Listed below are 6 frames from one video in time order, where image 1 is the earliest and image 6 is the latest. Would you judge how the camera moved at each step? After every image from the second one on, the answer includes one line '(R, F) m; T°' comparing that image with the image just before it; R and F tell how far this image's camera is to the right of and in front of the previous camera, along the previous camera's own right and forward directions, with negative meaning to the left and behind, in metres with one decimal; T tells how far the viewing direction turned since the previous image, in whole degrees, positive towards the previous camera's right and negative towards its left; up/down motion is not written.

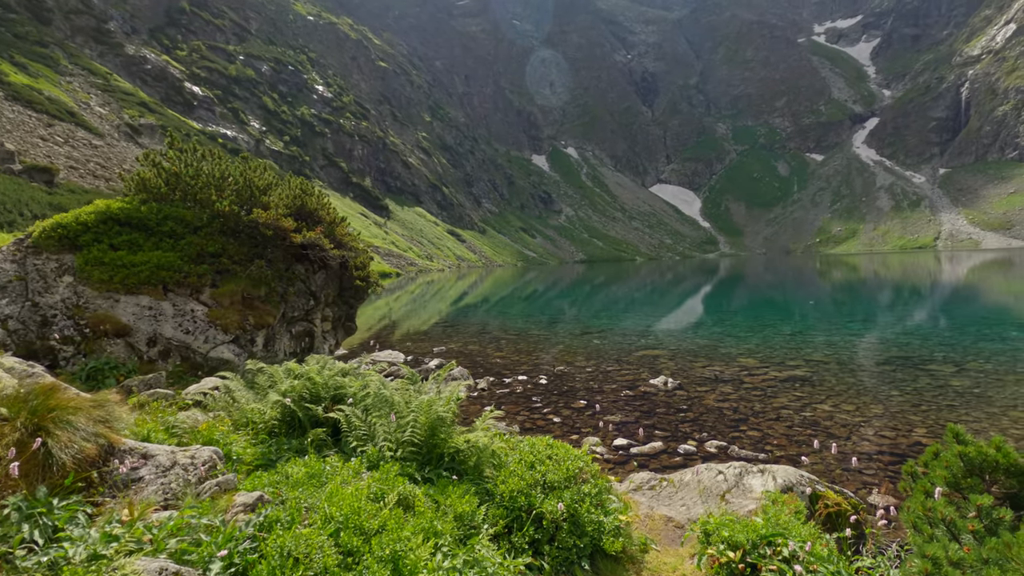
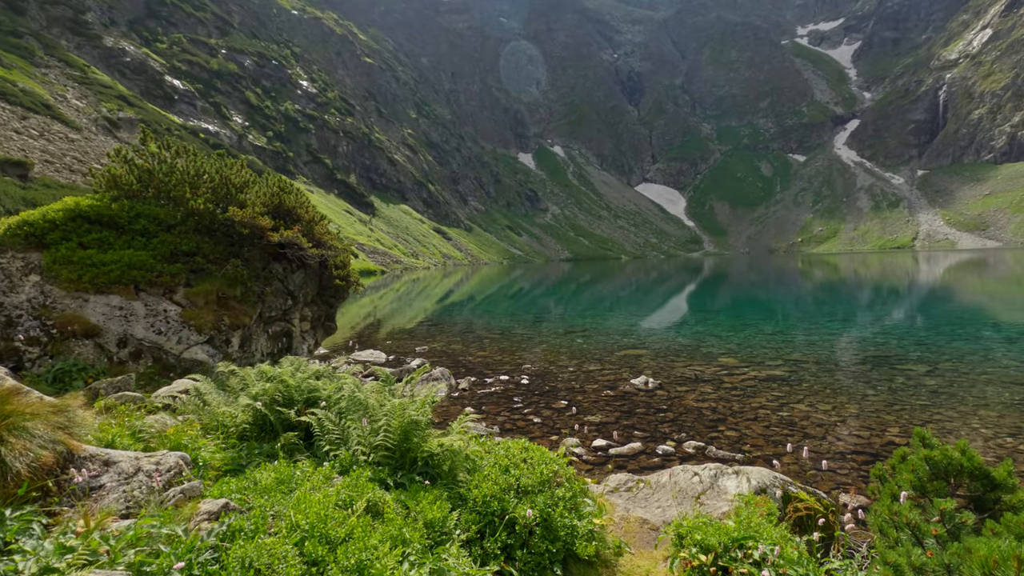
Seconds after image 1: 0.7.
(+0.2, +0.1) m; +1°
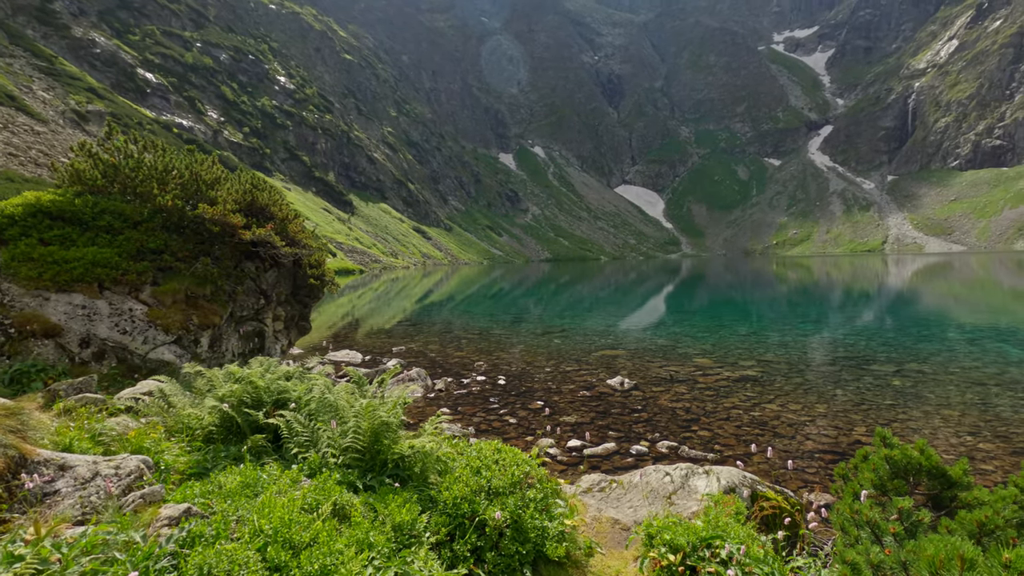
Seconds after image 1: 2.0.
(+0.1, 0.0) m; +2°
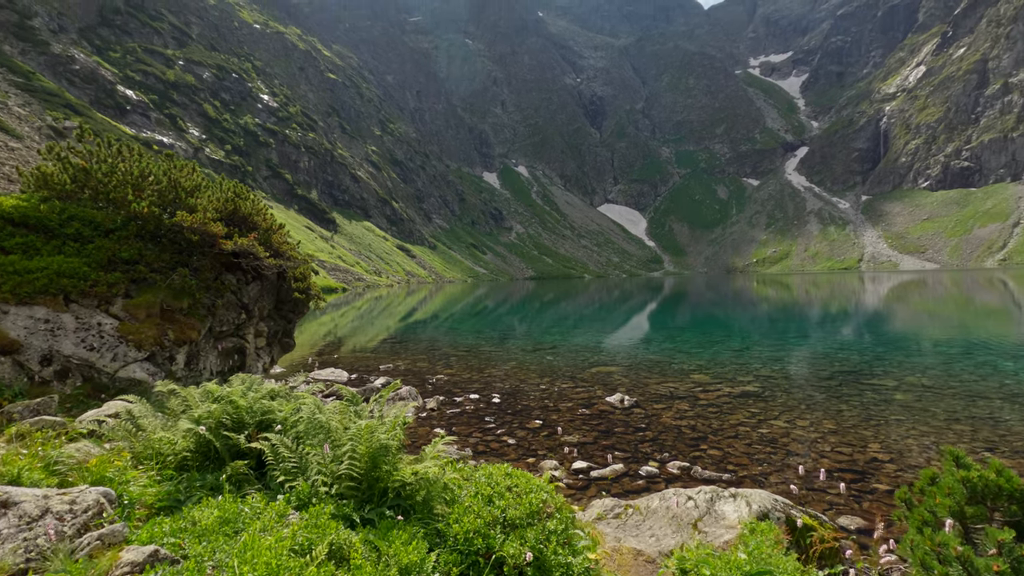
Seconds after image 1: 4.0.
(-0.4, +0.8) m; +2°
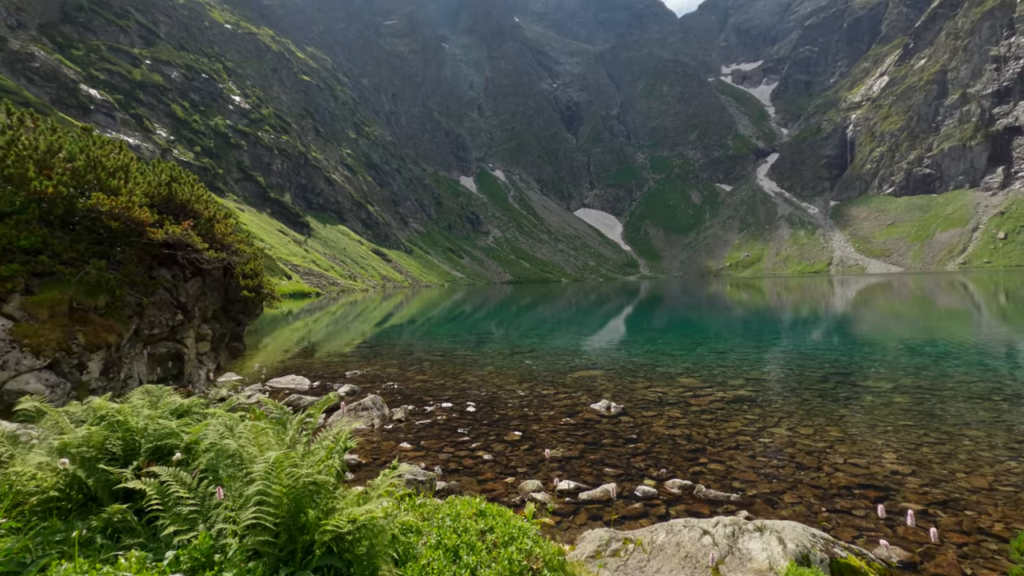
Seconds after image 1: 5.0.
(0.0, +1.9) m; +2°
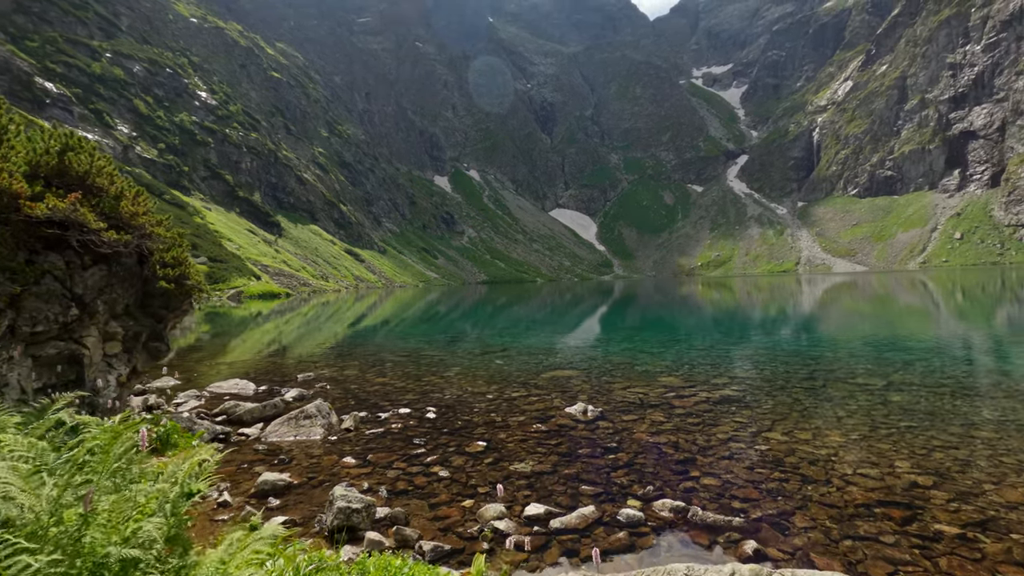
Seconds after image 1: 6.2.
(+0.4, +2.2) m; +3°
